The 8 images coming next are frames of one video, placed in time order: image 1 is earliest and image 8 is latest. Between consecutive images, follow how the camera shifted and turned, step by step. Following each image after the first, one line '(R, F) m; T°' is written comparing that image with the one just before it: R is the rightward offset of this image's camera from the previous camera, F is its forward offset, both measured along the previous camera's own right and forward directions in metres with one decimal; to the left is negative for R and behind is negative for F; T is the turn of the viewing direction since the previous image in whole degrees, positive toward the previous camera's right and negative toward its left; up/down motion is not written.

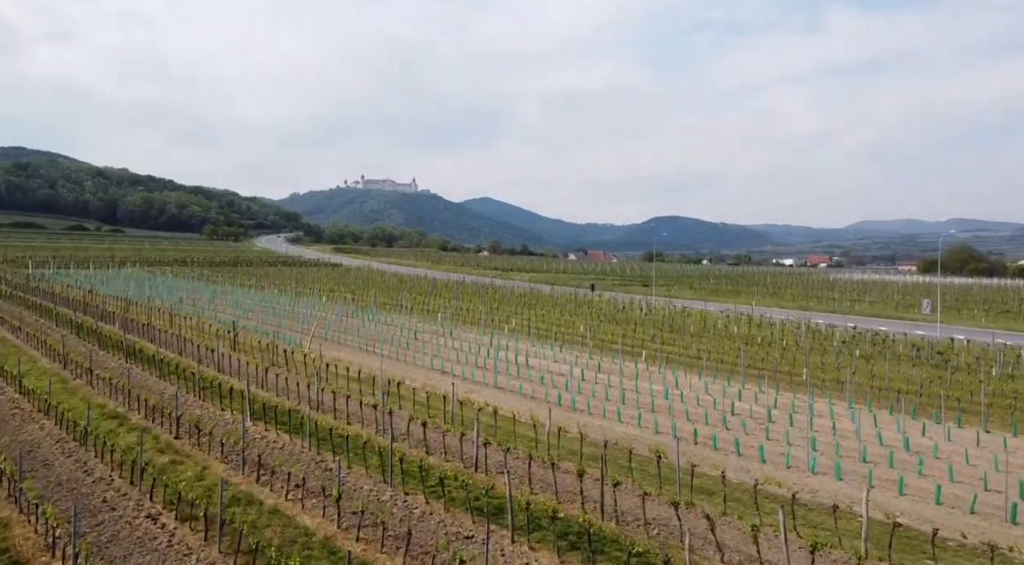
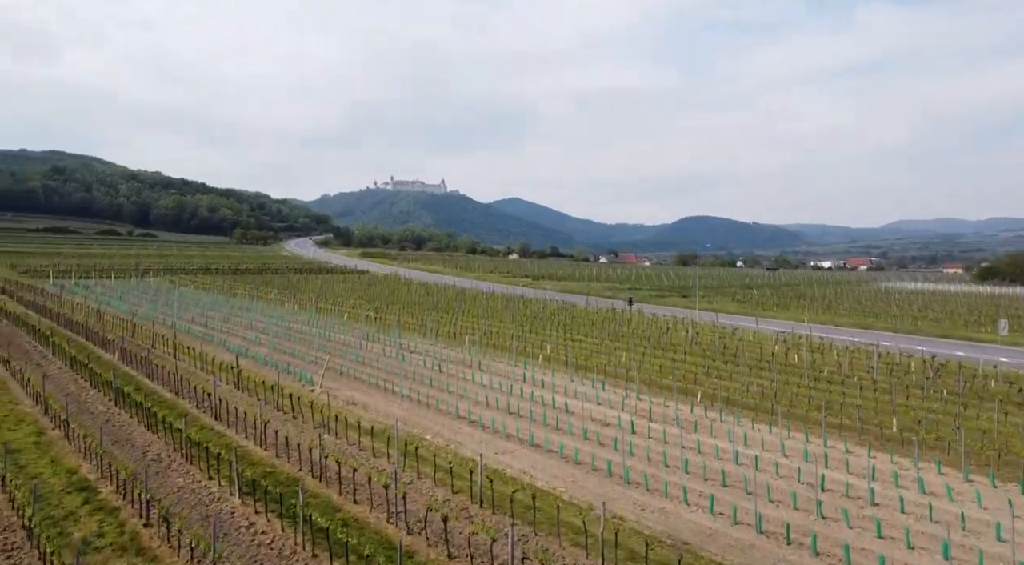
(-0.2, +2.5) m; -2°
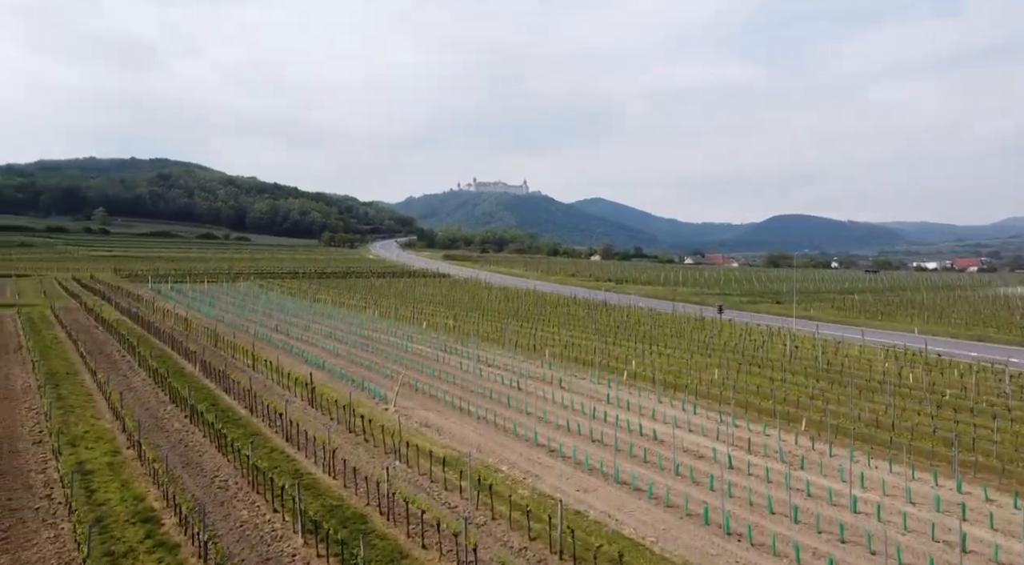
(0.0, +1.2) m; -7°
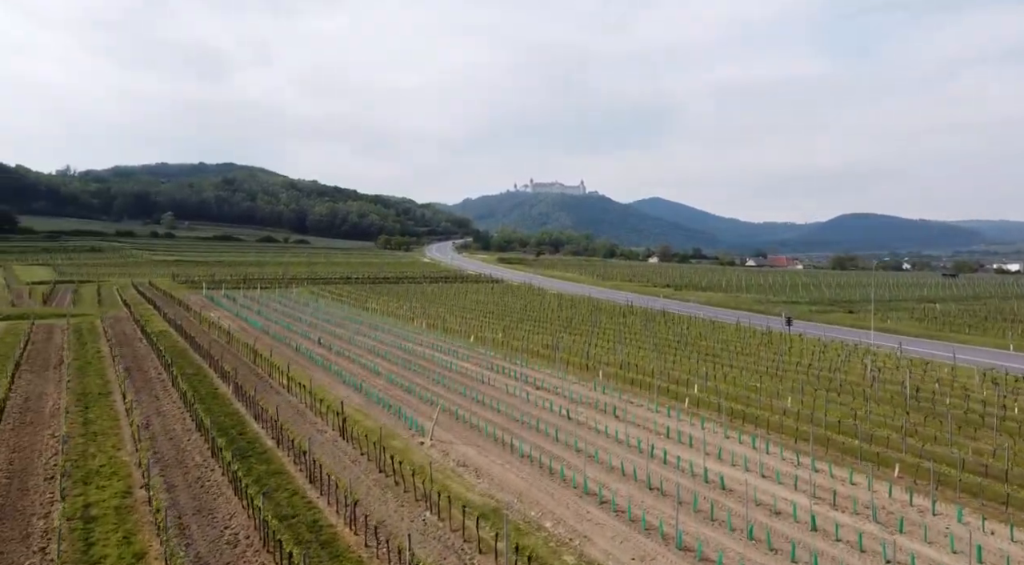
(+0.2, +1.7) m; -5°
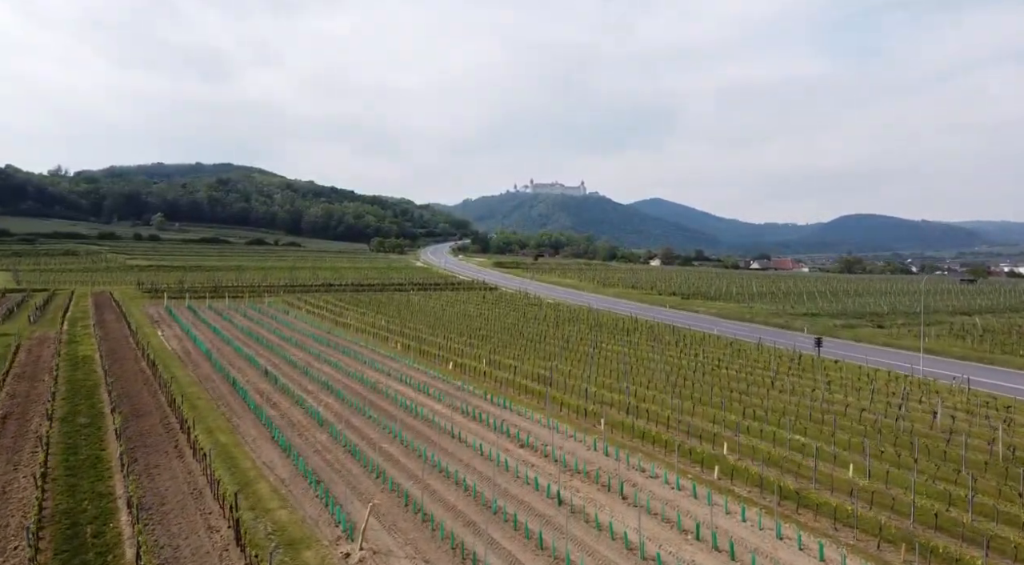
(+0.5, +4.7) m; 0°
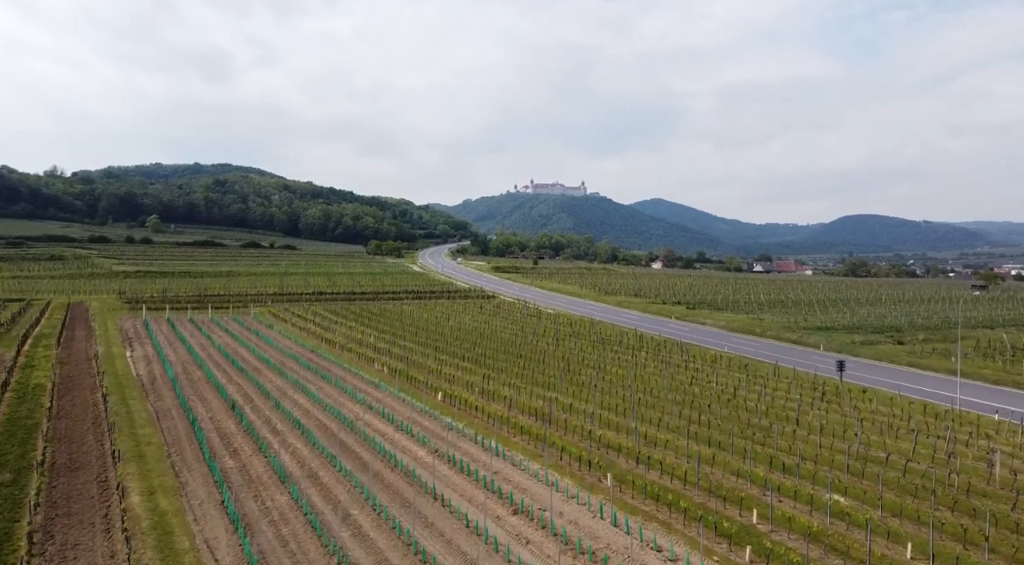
(+0.2, +2.5) m; 0°
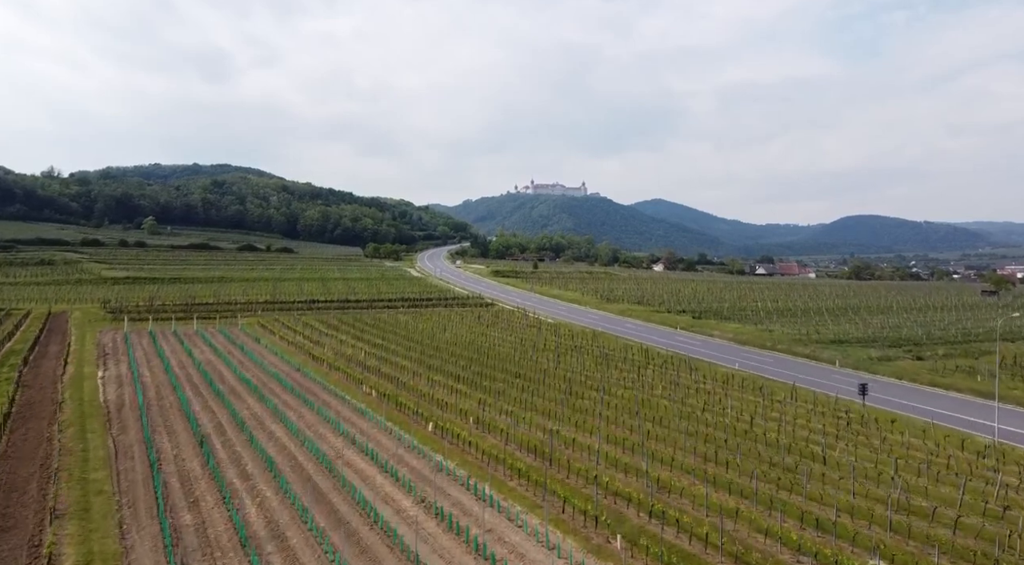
(+0.1, +2.0) m; 0°
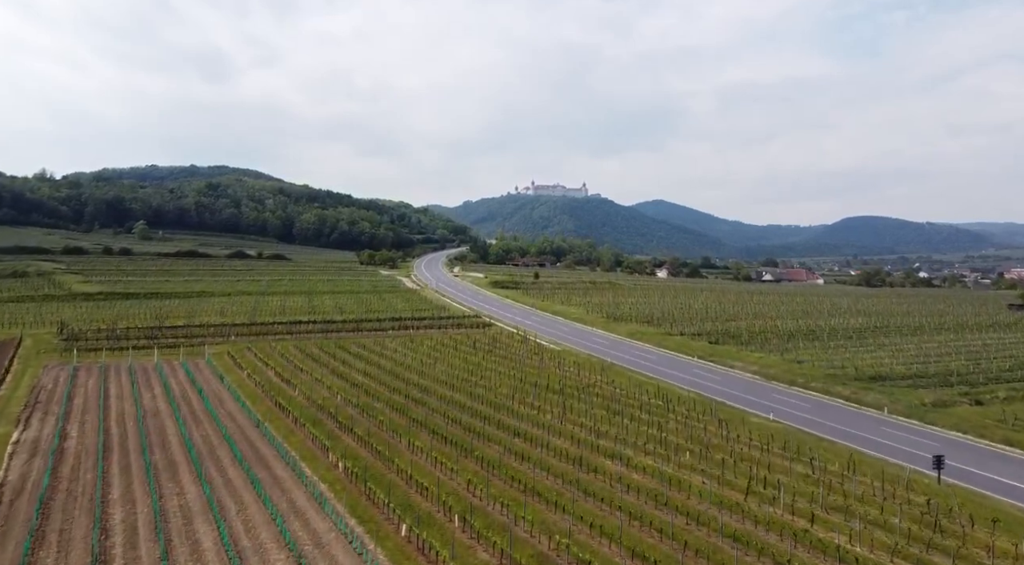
(+0.1, +4.8) m; 0°
